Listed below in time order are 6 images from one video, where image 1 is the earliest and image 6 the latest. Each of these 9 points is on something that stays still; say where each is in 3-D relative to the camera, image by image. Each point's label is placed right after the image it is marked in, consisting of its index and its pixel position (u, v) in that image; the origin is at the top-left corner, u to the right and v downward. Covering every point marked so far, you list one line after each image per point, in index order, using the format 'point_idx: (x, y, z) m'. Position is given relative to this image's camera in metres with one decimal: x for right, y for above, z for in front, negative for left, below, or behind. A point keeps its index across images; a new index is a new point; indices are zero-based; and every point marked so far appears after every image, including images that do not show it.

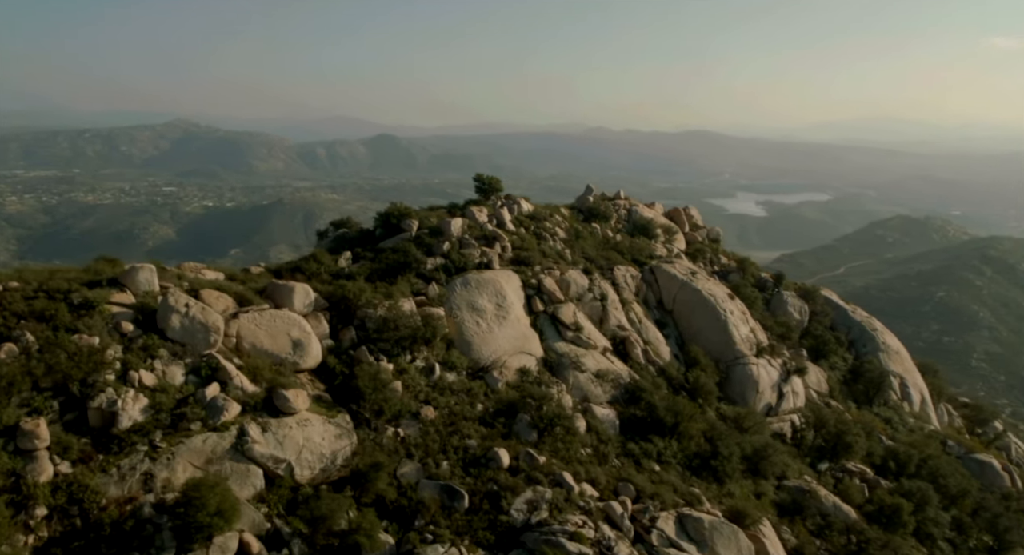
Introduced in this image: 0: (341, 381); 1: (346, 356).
0: (-3.7, -2.2, +18.5) m
1: (-3.7, -1.7, +19.1) m
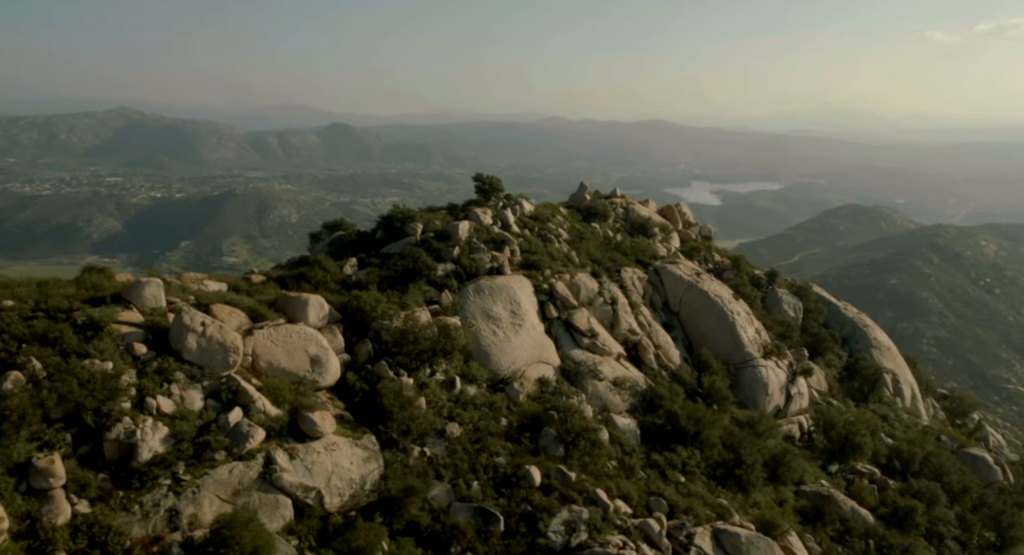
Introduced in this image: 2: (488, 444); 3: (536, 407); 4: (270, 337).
0: (-3.1, -2.4, +17.5) m
1: (-3.1, -2.0, +18.1) m
2: (-0.5, -3.4, +17.9) m
3: (+0.6, -2.9, +19.5) m
4: (-4.8, -1.2, +17.0) m
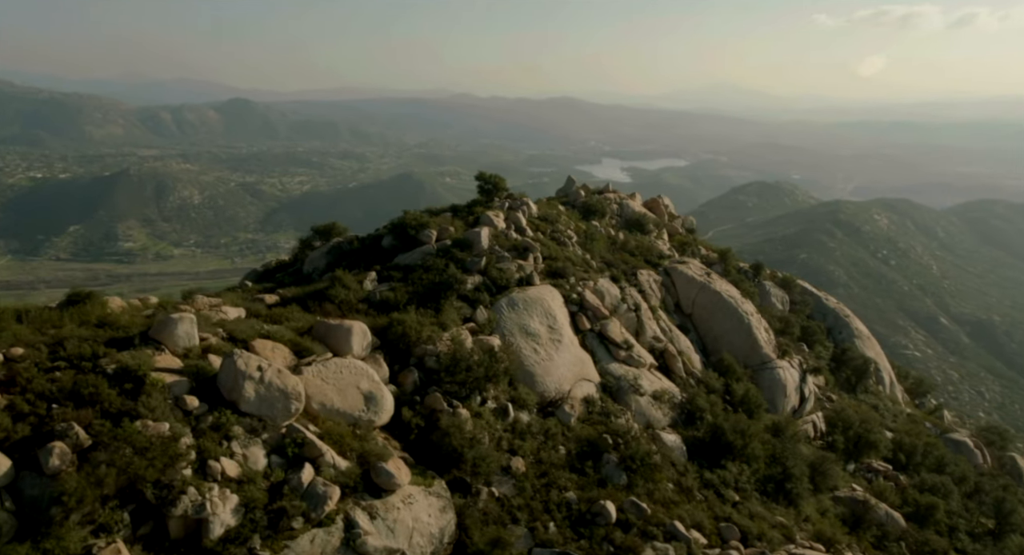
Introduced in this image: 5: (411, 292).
0: (-1.8, -2.9, +15.9) m
1: (-1.8, -2.4, +16.4) m
2: (+0.8, -3.8, +16.5) m
3: (+1.7, -3.3, +18.3) m
4: (-3.4, -1.7, +15.1) m
5: (-2.3, -0.3, +19.4) m
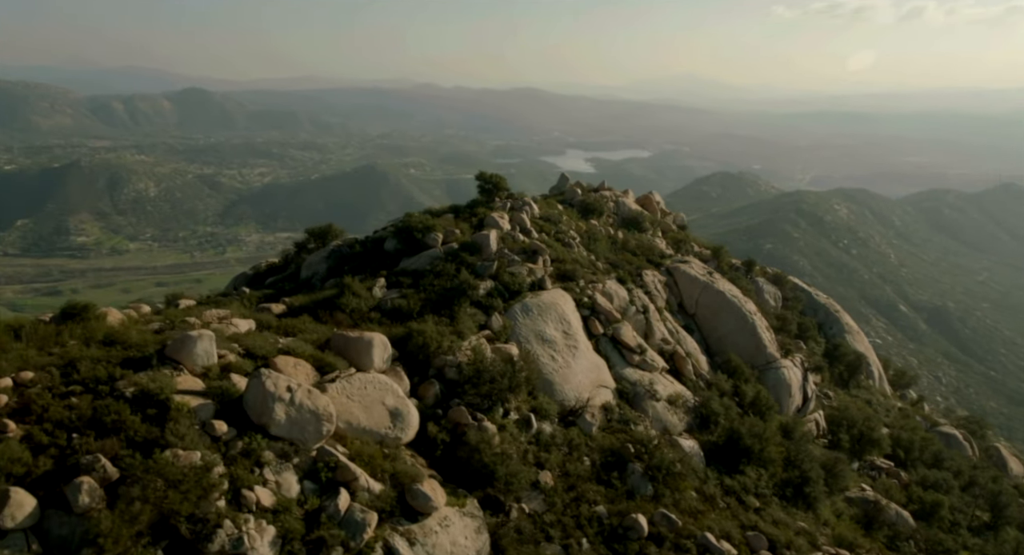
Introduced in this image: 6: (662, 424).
0: (-1.2, -3.1, +15.3) m
1: (-1.3, -2.6, +15.8) m
2: (+1.3, -4.0, +16.1) m
3: (+2.1, -3.4, +17.9) m
4: (-2.8, -1.9, +14.4) m
5: (-1.9, -0.5, +18.7) m
6: (+3.4, -3.3, +19.7) m
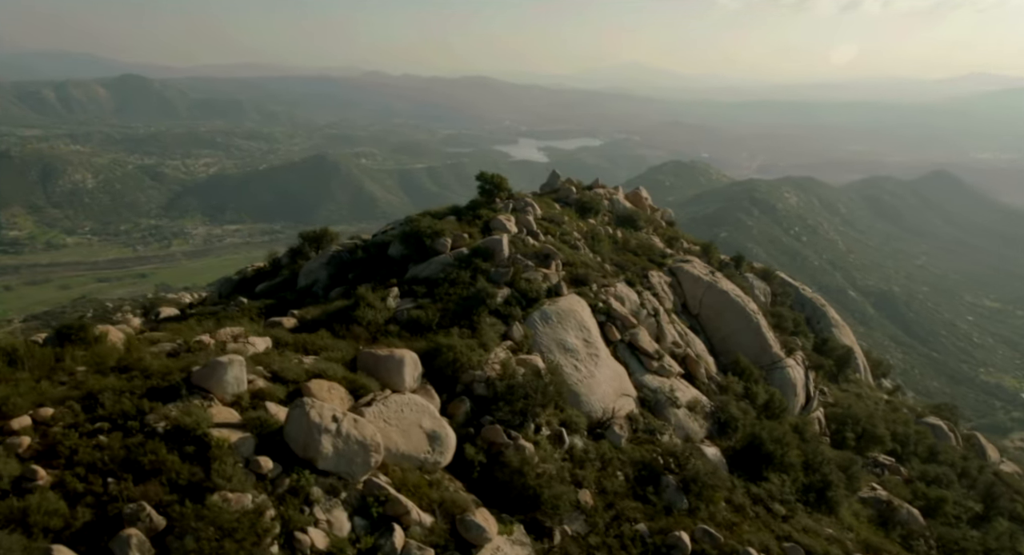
0: (-0.5, -3.3, +14.5) m
1: (-0.6, -2.8, +15.1) m
2: (+2.0, -4.2, +15.5) m
3: (+2.6, -3.5, +17.3) m
4: (-2.0, -2.2, +13.5) m
5: (-1.5, -0.7, +17.9) m
6: (+3.8, -3.4, +19.2) m
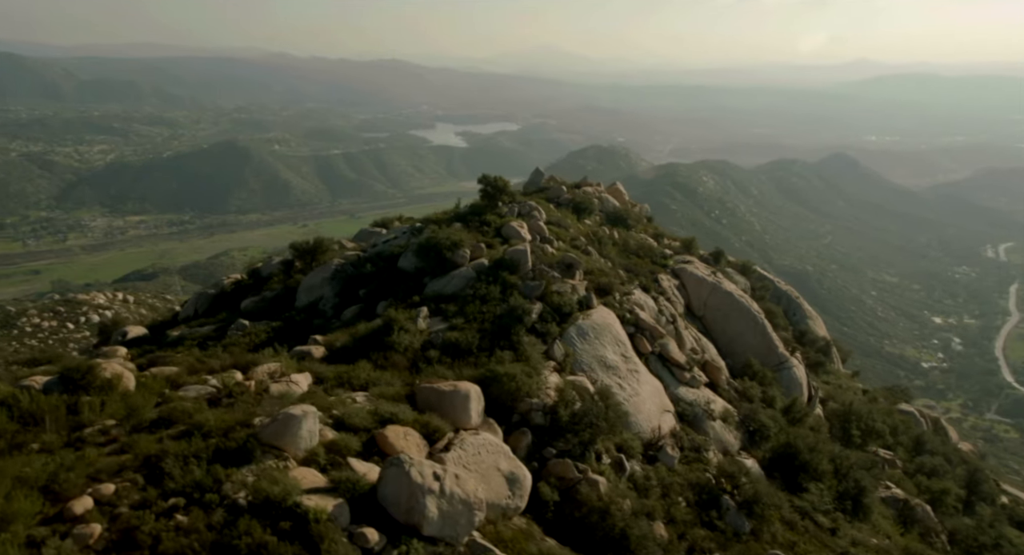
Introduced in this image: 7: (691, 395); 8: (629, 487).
0: (+0.7, -3.7, +13.5) m
1: (+0.5, -3.2, +14.0) m
2: (+3.1, -4.5, +14.7) m
3: (+3.6, -3.8, +16.6) m
4: (-0.7, -2.6, +12.3) m
5: (-0.6, -1.0, +16.7) m
6: (+4.6, -3.6, +18.6) m
7: (+3.9, -2.6, +19.1) m
8: (+2.1, -3.7, +15.1) m
